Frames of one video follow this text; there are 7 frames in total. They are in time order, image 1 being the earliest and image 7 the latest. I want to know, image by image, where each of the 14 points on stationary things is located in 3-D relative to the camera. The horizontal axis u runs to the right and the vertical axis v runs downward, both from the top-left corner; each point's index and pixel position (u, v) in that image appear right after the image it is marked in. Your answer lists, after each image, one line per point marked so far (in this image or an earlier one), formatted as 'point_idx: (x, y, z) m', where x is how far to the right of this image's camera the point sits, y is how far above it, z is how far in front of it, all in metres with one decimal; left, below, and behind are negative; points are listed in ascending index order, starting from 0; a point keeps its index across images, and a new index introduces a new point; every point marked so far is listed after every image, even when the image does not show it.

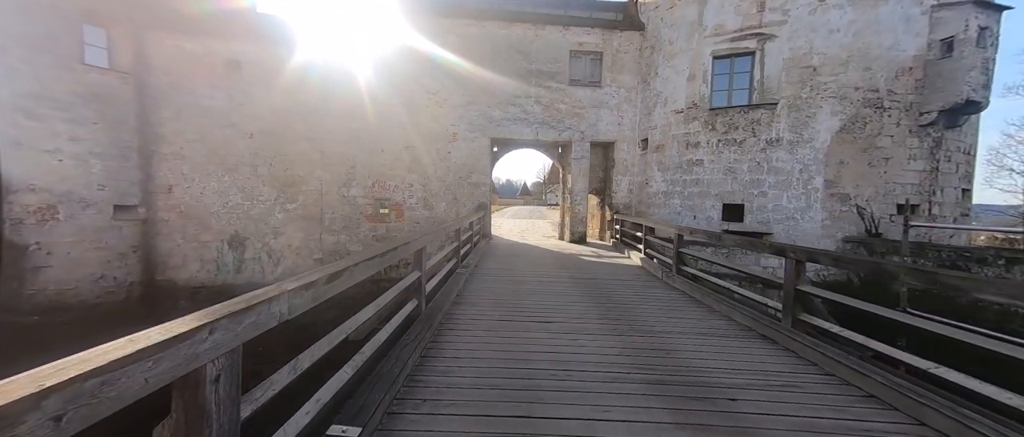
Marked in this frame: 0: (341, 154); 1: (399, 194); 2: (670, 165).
0: (-4.5, +1.7, +8.2) m
1: (-3.0, +0.6, +8.5) m
2: (+3.9, +1.3, +7.9) m
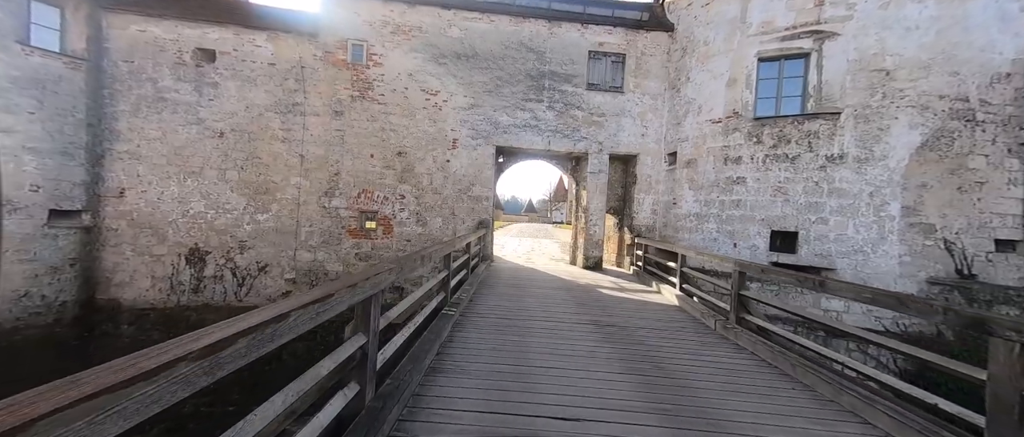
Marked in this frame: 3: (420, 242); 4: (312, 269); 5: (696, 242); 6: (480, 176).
0: (-4.3, +1.4, +7.1) m
1: (-2.9, +0.3, +7.4) m
2: (+4.1, +0.8, +6.7) m
3: (-2.2, -0.6, +7.5) m
4: (-4.5, -1.2, +7.1) m
5: (+4.0, -0.5, +6.8) m
6: (-0.8, +1.0, +7.6) m
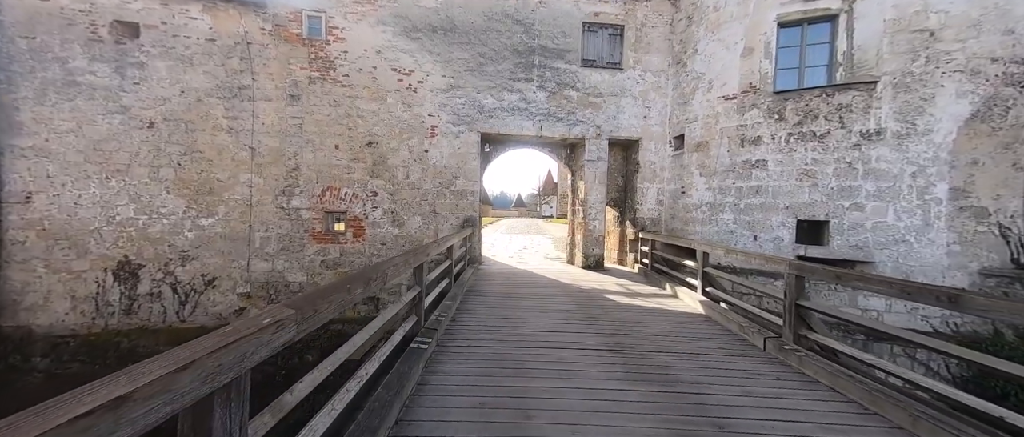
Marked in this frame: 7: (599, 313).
0: (-4.5, +1.3, +6.1) m
1: (-3.1, +0.3, +6.4) m
2: (+3.9, +0.9, +6.0) m
3: (-2.4, -0.6, +6.5) m
4: (-4.7, -1.2, +6.1) m
5: (+3.8, -0.3, +6.0) m
6: (-1.0, +1.1, +6.7) m
7: (+1.1, -1.2, +4.0) m
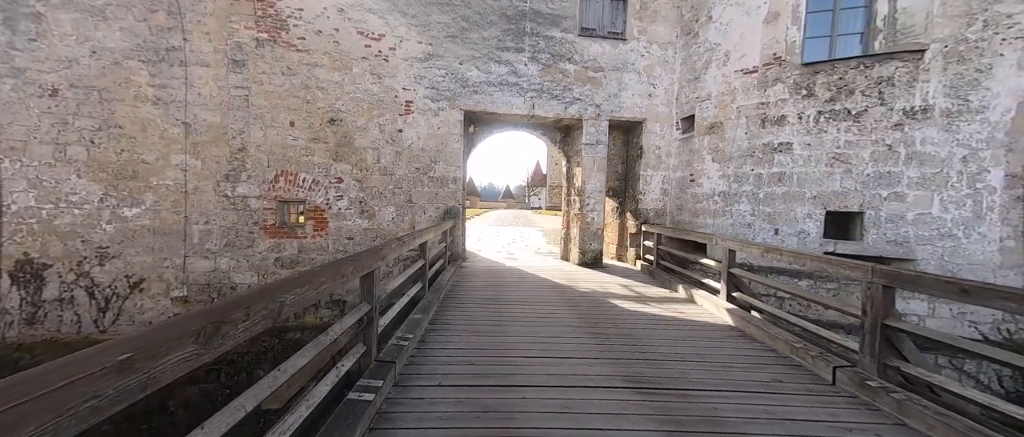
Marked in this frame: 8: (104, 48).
0: (-4.7, +1.5, +5.1) m
1: (-3.3, +0.4, +5.5) m
2: (+3.7, +1.1, +5.2) m
3: (-2.6, -0.4, +5.6) m
4: (-4.9, -1.1, +5.2) m
5: (+3.6, -0.2, +5.3) m
6: (-1.3, +1.3, +5.8) m
7: (+1.0, -1.1, +3.2) m
8: (-6.1, +2.6, +4.7) m
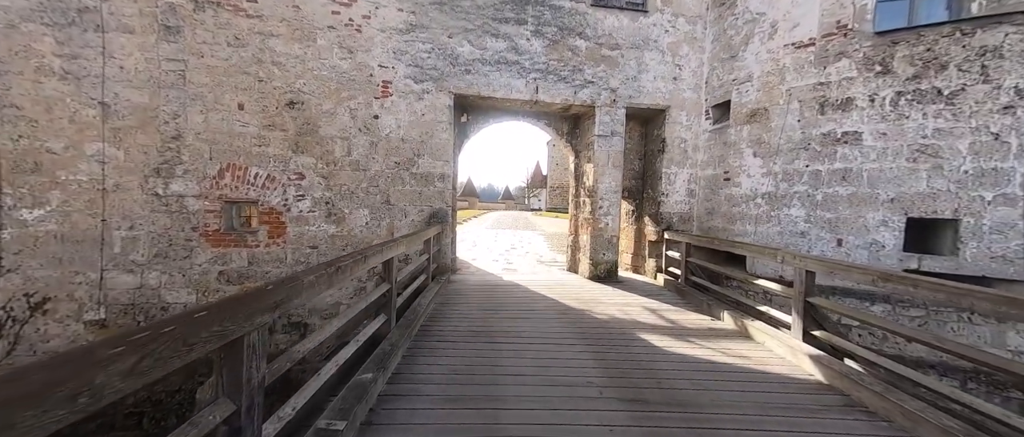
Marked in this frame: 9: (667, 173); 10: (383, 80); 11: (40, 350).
0: (-4.7, +1.4, +4.1) m
1: (-3.3, +0.4, +4.5) m
2: (+3.6, +1.0, +4.3) m
3: (-2.6, -0.5, +4.7) m
4: (-4.9, -1.1, +4.2) m
5: (+3.6, -0.3, +4.4) m
6: (-1.3, +1.2, +4.8) m
7: (+1.0, -1.2, +2.2) m
8: (-6.1, +2.5, +3.7) m
9: (+2.6, +0.8, +5.3) m
10: (-1.9, +2.0, +4.7) m
11: (-5.9, -1.6, +4.0) m
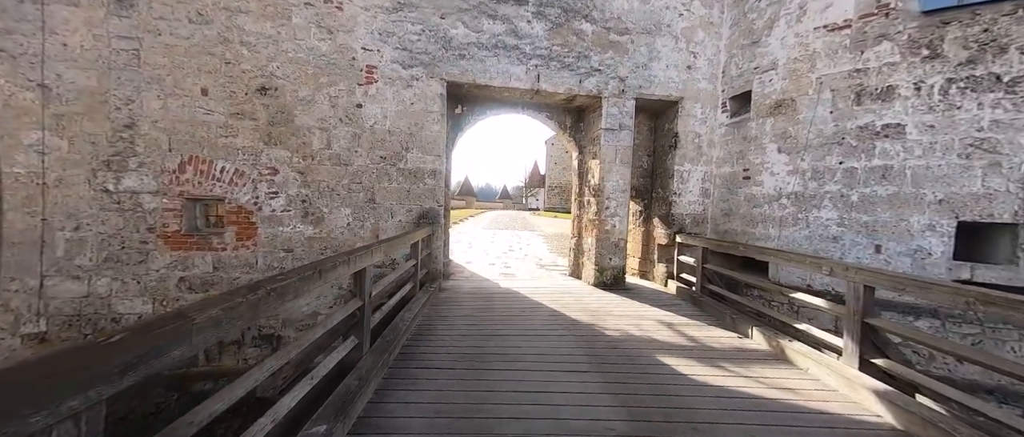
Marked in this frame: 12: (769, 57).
0: (-4.8, +1.4, +3.6) m
1: (-3.4, +0.4, +4.0) m
2: (+3.6, +1.0, +3.9) m
3: (-2.6, -0.5, +4.2) m
4: (-4.9, -1.1, +3.7) m
5: (+3.5, -0.3, +4.0) m
6: (-1.3, +1.2, +4.3) m
7: (+0.9, -1.2, +1.8) m
8: (-6.1, +2.5, +3.2) m
9: (+2.6, +0.7, +4.8) m
10: (-1.9, +2.0, +4.2) m
11: (-5.9, -1.6, +3.5) m
12: (+3.4, +2.1, +4.2) m
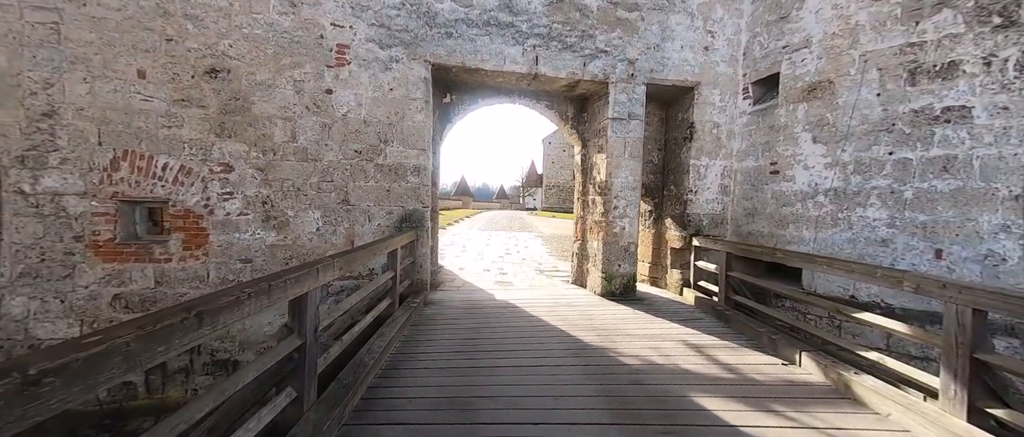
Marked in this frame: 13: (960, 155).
0: (-4.8, +1.4, +3.0) m
1: (-3.4, +0.3, +3.4) m
2: (+3.6, +1.0, +3.3) m
3: (-2.7, -0.5, +3.6) m
4: (-5.0, -1.2, +3.1) m
5: (+3.5, -0.3, +3.4) m
6: (-1.4, +1.1, +3.8) m
7: (+0.9, -1.2, +1.2) m
8: (-6.2, +2.5, +2.6) m
9: (+2.5, +0.7, +4.3) m
10: (-2.0, +2.0, +3.6) m
11: (-5.9, -1.7, +2.8) m
12: (+3.3, +2.1, +3.7) m
13: (+4.1, +0.6, +2.9) m
